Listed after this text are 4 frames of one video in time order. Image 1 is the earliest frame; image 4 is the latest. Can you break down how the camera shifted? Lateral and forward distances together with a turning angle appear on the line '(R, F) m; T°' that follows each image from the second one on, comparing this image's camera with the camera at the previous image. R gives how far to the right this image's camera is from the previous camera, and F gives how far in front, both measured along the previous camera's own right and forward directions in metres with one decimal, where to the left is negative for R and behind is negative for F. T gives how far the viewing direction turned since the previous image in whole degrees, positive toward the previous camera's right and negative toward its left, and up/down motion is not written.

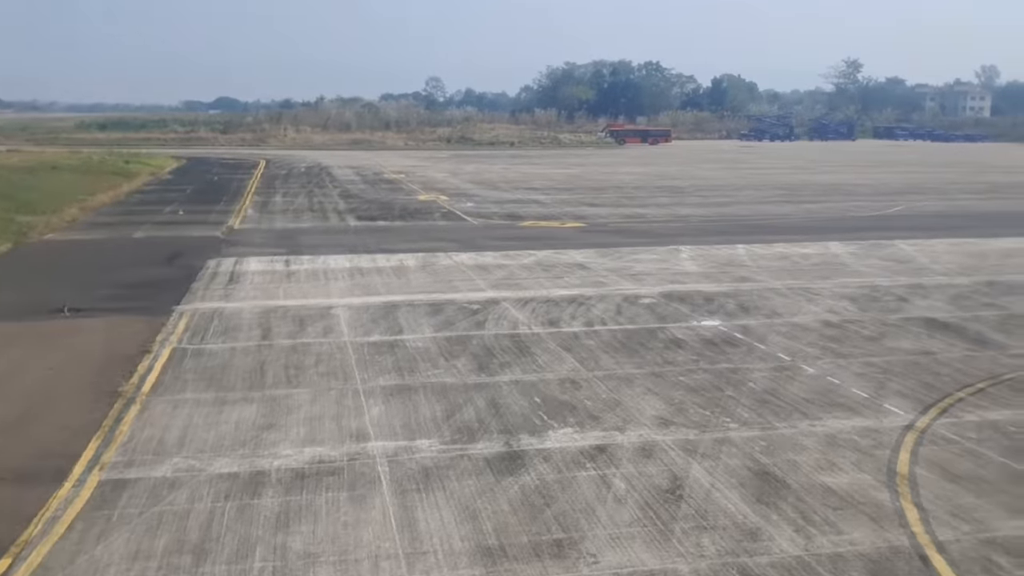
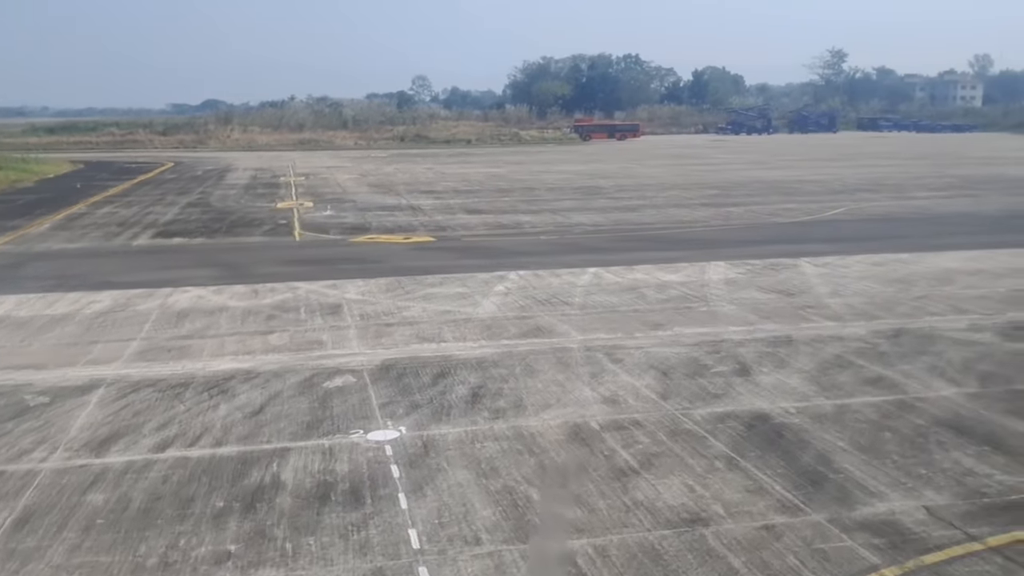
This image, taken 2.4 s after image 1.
(+5.4, +8.0) m; 0°
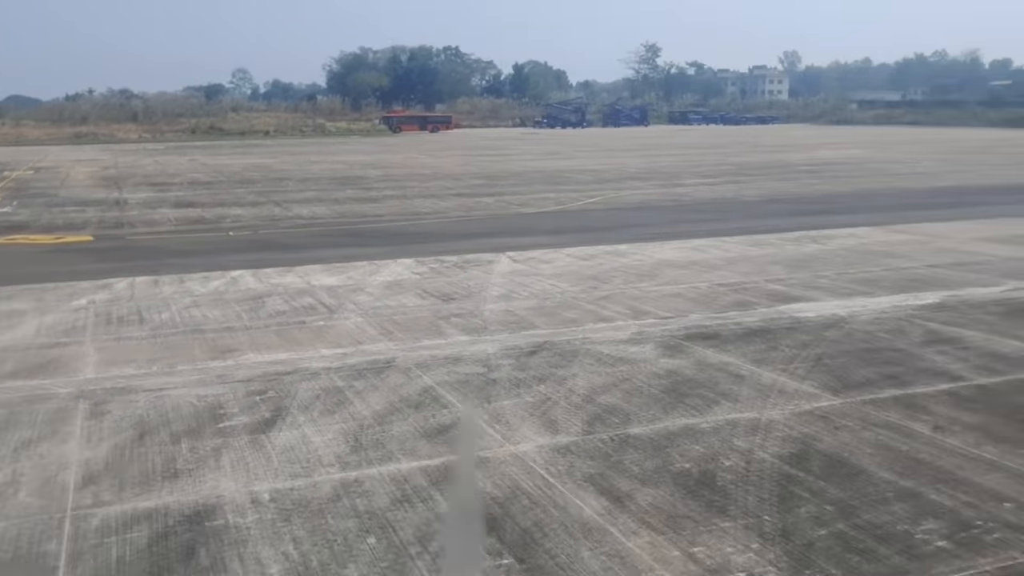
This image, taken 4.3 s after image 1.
(+4.2, +4.2) m; +9°
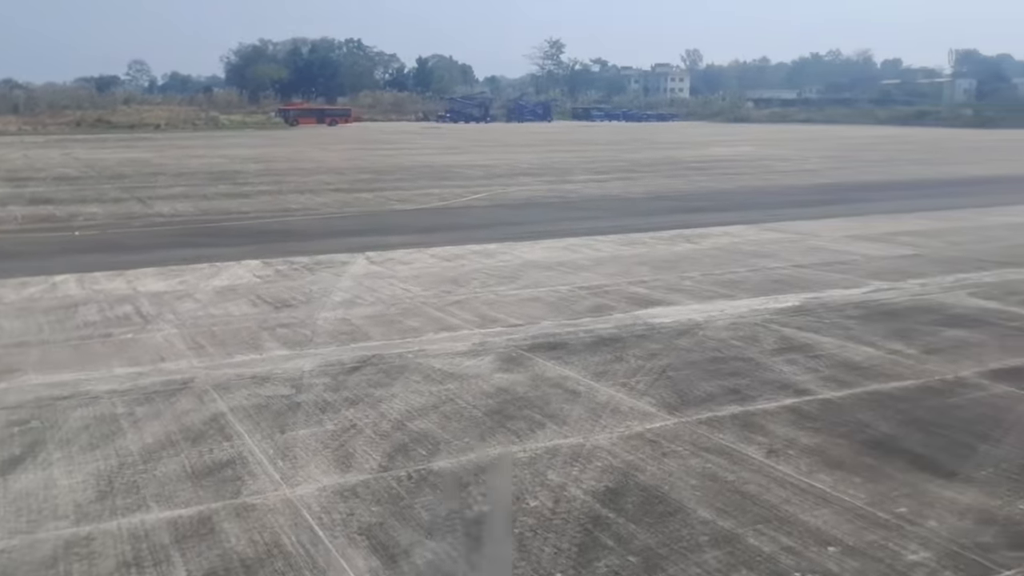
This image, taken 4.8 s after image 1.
(+1.0, +1.1) m; +5°
